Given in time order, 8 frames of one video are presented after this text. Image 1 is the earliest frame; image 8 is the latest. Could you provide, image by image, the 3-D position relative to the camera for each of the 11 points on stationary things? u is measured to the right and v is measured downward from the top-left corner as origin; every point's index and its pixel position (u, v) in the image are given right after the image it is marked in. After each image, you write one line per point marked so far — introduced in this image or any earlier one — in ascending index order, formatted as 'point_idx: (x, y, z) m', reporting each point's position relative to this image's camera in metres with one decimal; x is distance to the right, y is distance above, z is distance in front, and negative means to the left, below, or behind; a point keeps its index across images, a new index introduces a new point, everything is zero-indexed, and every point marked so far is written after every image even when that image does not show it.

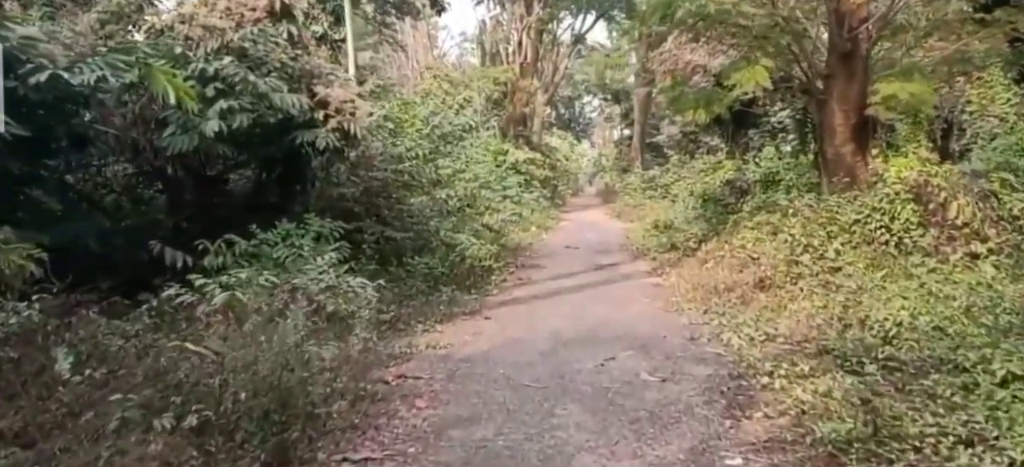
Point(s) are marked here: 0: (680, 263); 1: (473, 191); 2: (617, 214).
0: (+2.1, -0.4, +9.5) m
1: (-0.5, +0.5, +10.4) m
2: (+2.5, +0.5, +19.3) m
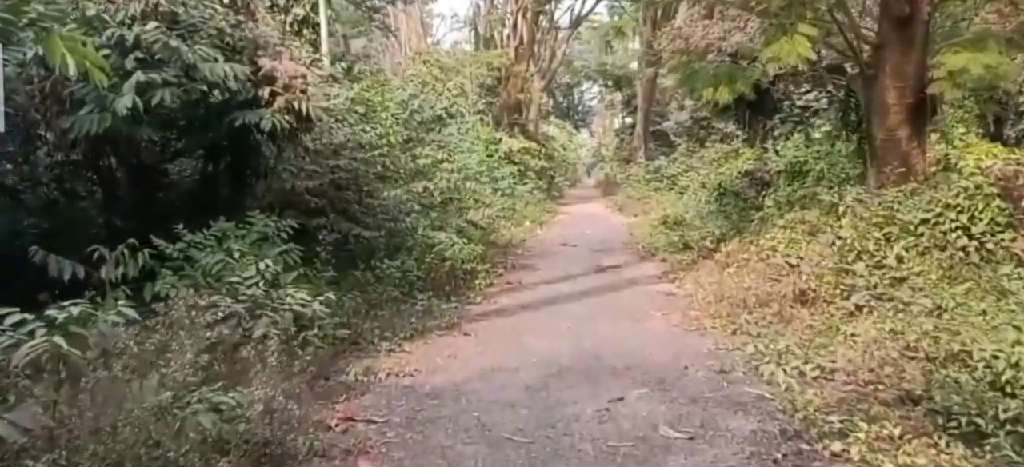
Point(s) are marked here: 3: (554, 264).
0: (+2.0, -0.4, +8.3) m
1: (-0.6, +0.6, +9.2) m
2: (+2.4, +0.6, +18.1) m
3: (+0.5, -0.4, +9.8) m
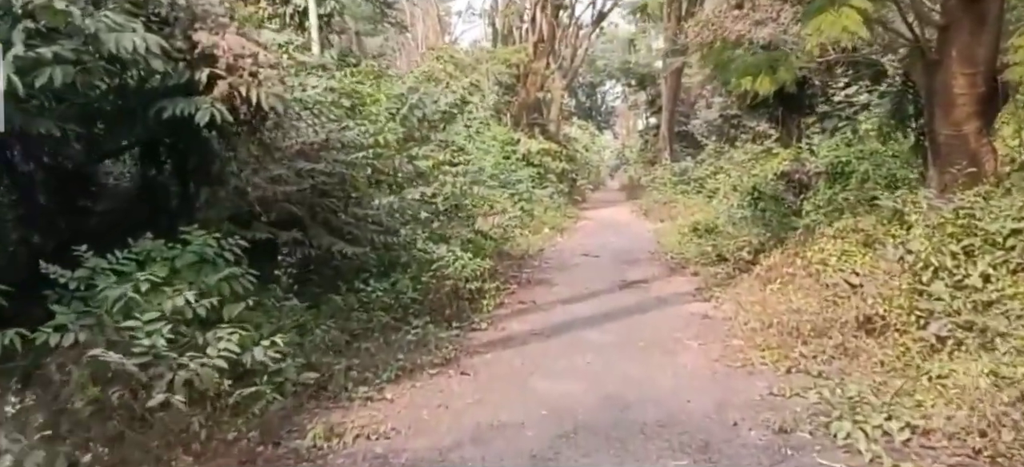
0: (+2.1, -0.5, +7.4) m
1: (-0.5, +0.4, +8.3) m
2: (+2.8, +0.5, +17.2) m
3: (+0.7, -0.5, +8.9) m
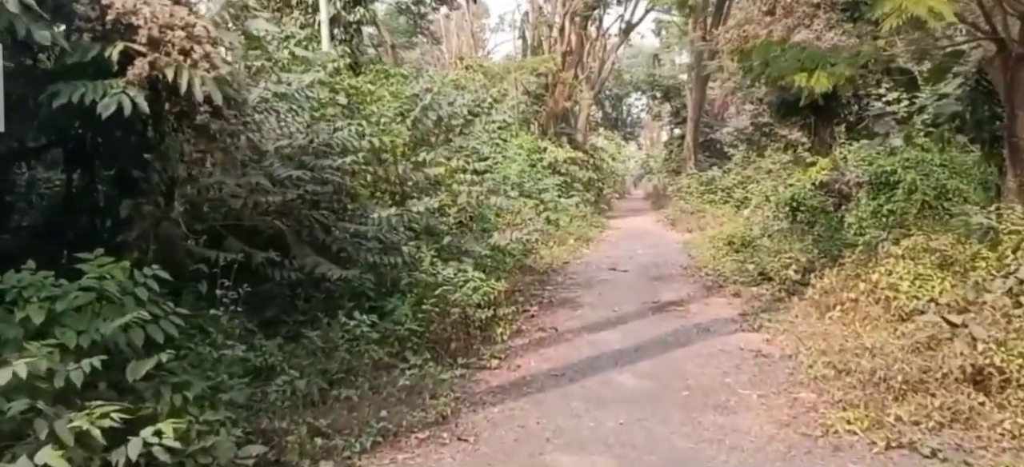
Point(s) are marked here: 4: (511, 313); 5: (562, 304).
0: (+2.3, -0.6, +6.4) m
1: (-0.3, +0.3, +7.4) m
2: (+3.3, +0.2, +16.1) m
3: (+0.9, -0.7, +7.9) m
4: (0.0, -0.7, +6.6) m
5: (+0.5, -0.7, +7.8) m
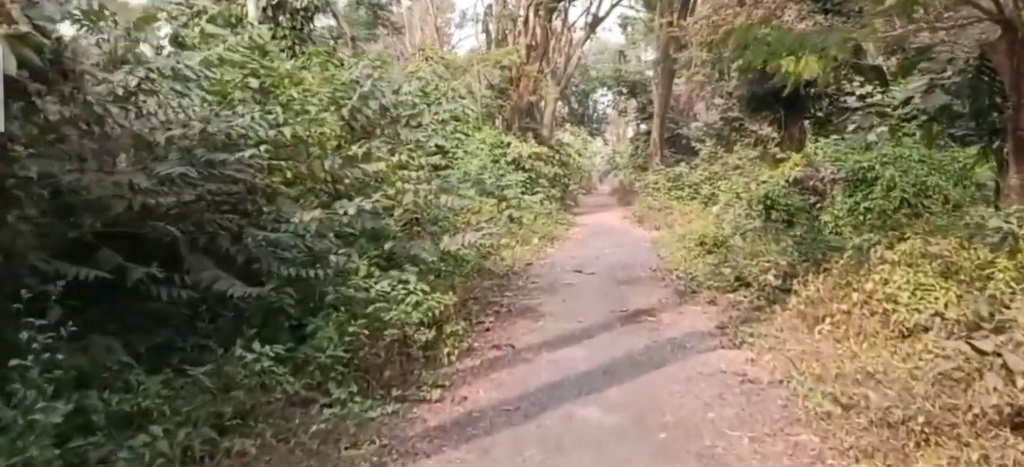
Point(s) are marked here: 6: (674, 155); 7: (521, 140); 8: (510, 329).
0: (+1.9, -0.7, +5.7) m
1: (-0.7, +0.3, +6.6) m
2: (+2.5, +0.3, +15.5) m
3: (+0.5, -0.7, +7.2) m
4: (-0.4, -0.7, +5.8) m
5: (+0.1, -0.7, +7.1) m
6: (+4.0, +2.0, +19.5) m
7: (+0.2, +2.0, +16.5) m
8: (0.0, -0.8, +6.4) m
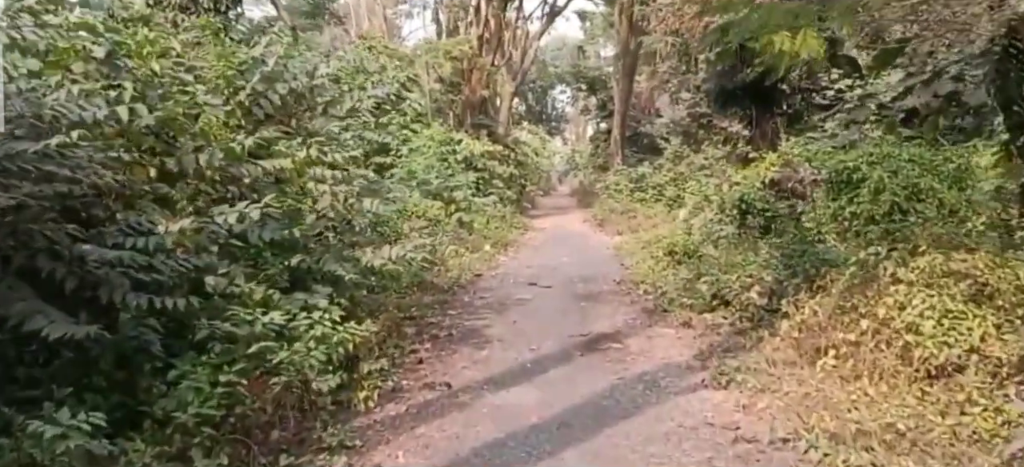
0: (+1.6, -0.8, +4.7) m
1: (-1.1, +0.2, +5.5) m
2: (+1.6, +0.2, +14.5) m
3: (0.0, -0.8, +6.1) m
4: (-0.8, -0.8, +4.7) m
5: (-0.4, -0.8, +6.0) m
6: (+3.0, +1.9, +18.6) m
7: (-0.8, +1.9, +15.4) m
8: (-0.4, -0.8, +5.3) m
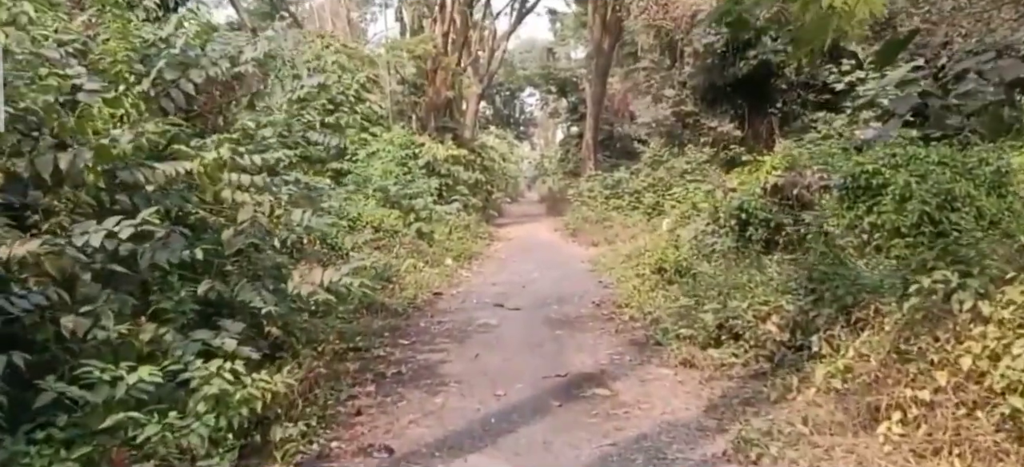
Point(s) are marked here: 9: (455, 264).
0: (+1.4, -0.9, +3.6) m
1: (-1.3, +0.1, +4.3) m
2: (+1.1, 0.0, +13.4) m
3: (-0.2, -0.9, +4.9) m
4: (-0.9, -0.9, +3.5) m
5: (-0.6, -0.9, +4.8) m
6: (+2.2, +1.7, +17.5) m
7: (-1.4, +1.7, +14.2) m
8: (-0.6, -1.0, +4.1) m
9: (-0.7, -0.4, +10.2) m
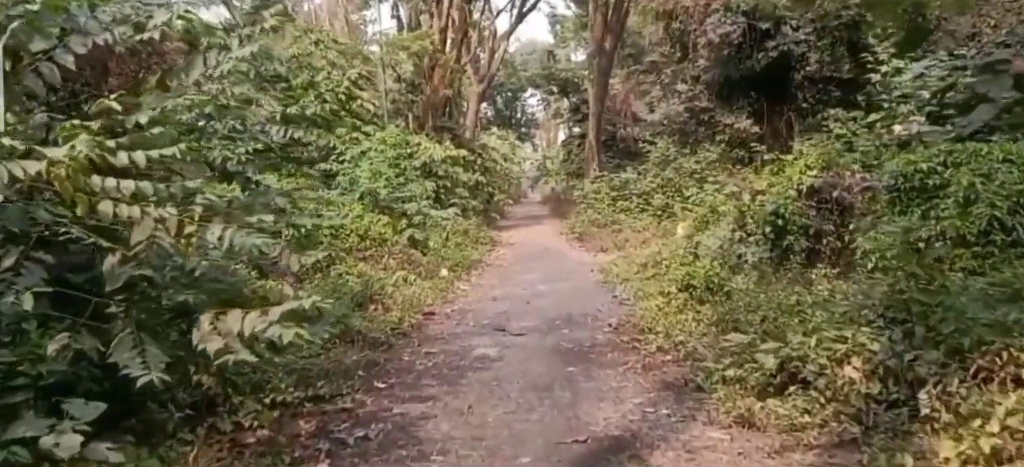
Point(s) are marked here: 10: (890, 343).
0: (+1.4, -0.9, +2.4) m
1: (-1.3, 0.0, +3.1) m
2: (+1.1, -0.1, +12.2) m
3: (-0.2, -1.0, +3.8) m
4: (-0.9, -1.0, +2.3) m
5: (-0.6, -1.0, +3.6) m
6: (+2.3, +1.6, +16.4) m
7: (-1.3, +1.5, +13.0) m
8: (-0.6, -1.1, +2.9) m
9: (-0.7, -0.5, +9.0) m
10: (+1.9, -0.5, +3.9) m
